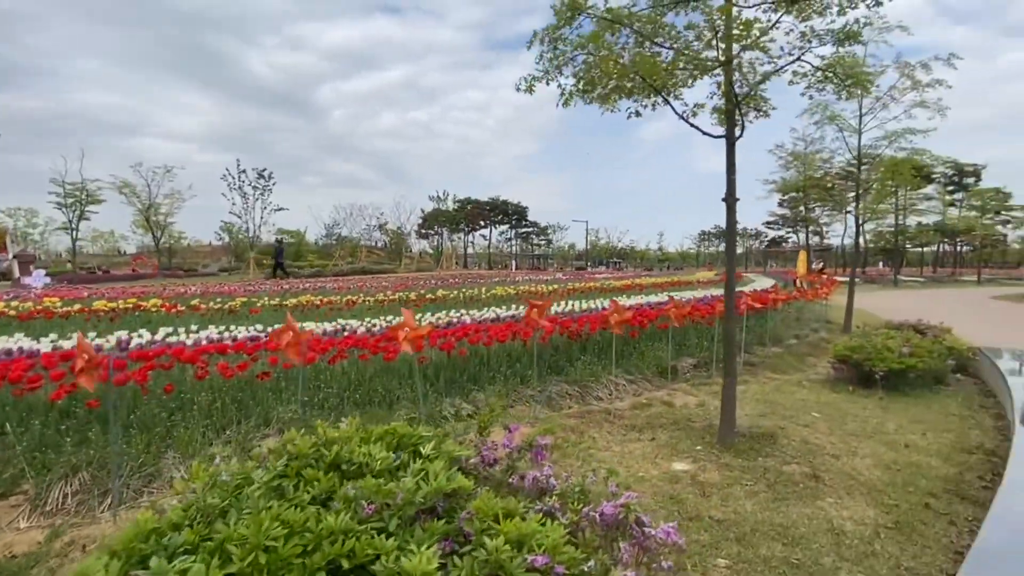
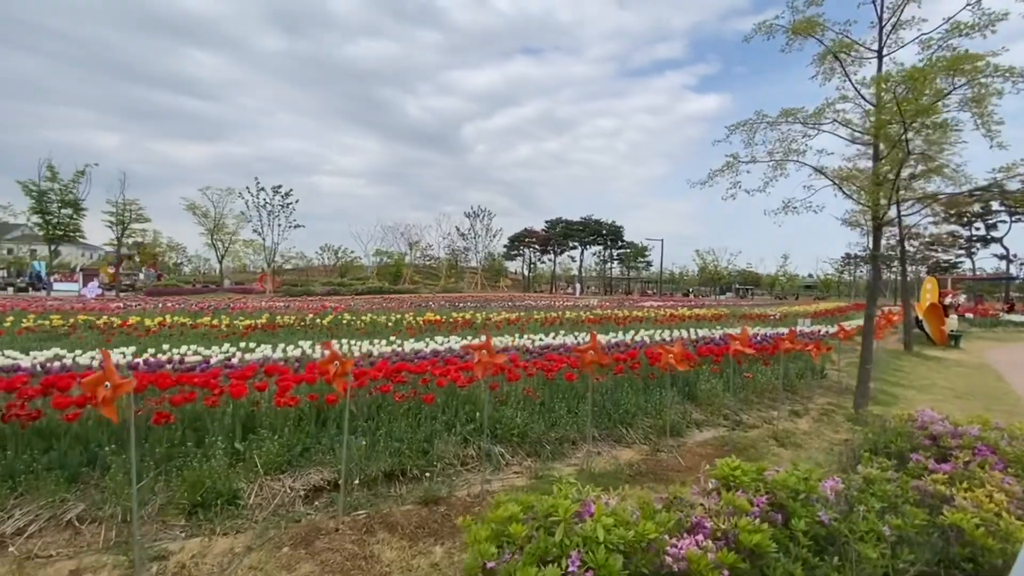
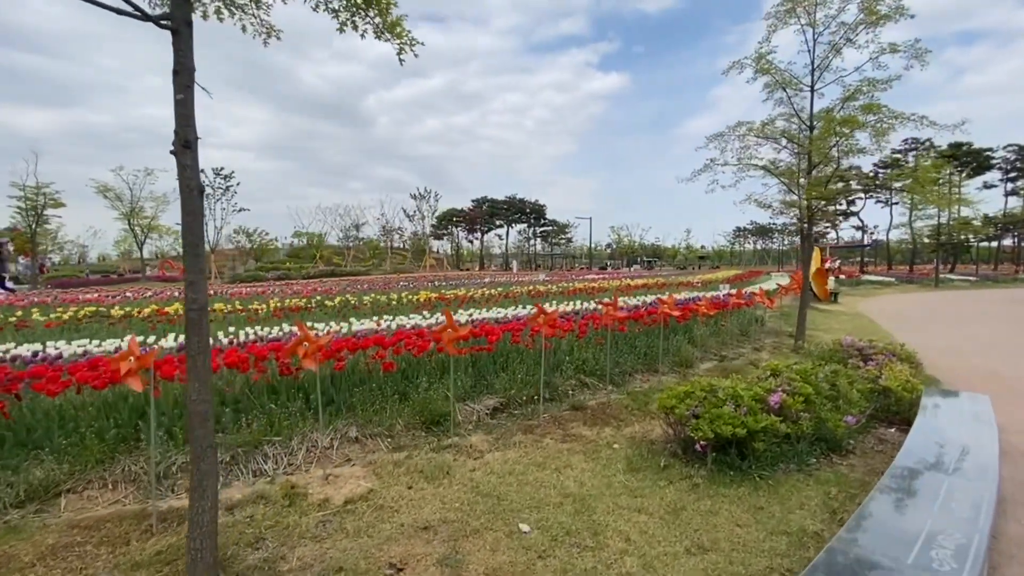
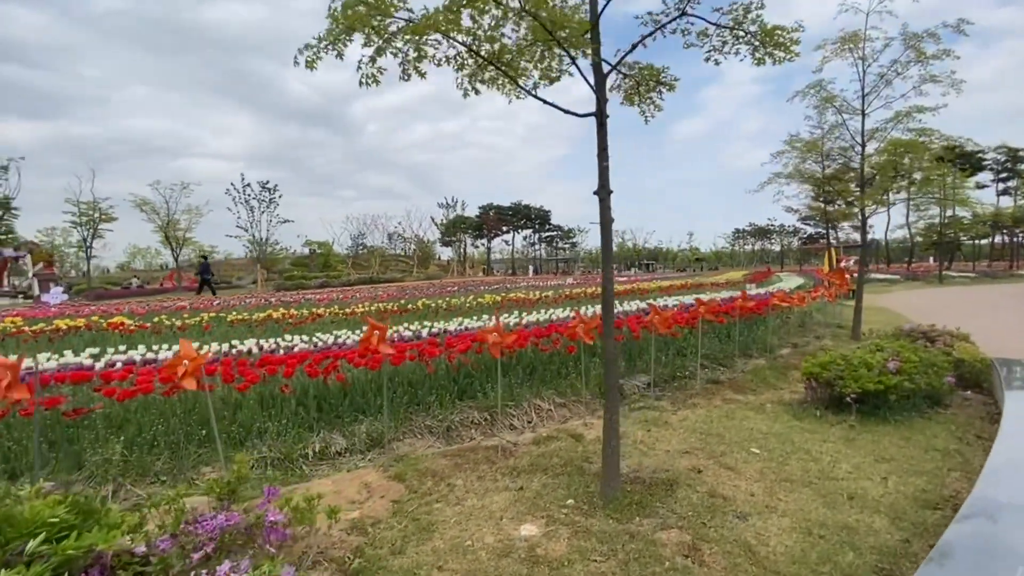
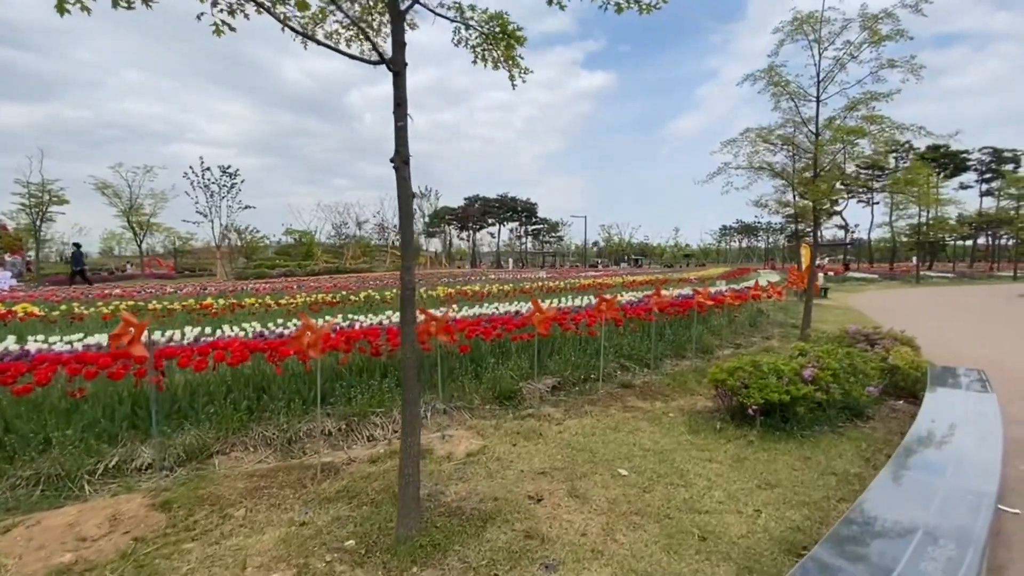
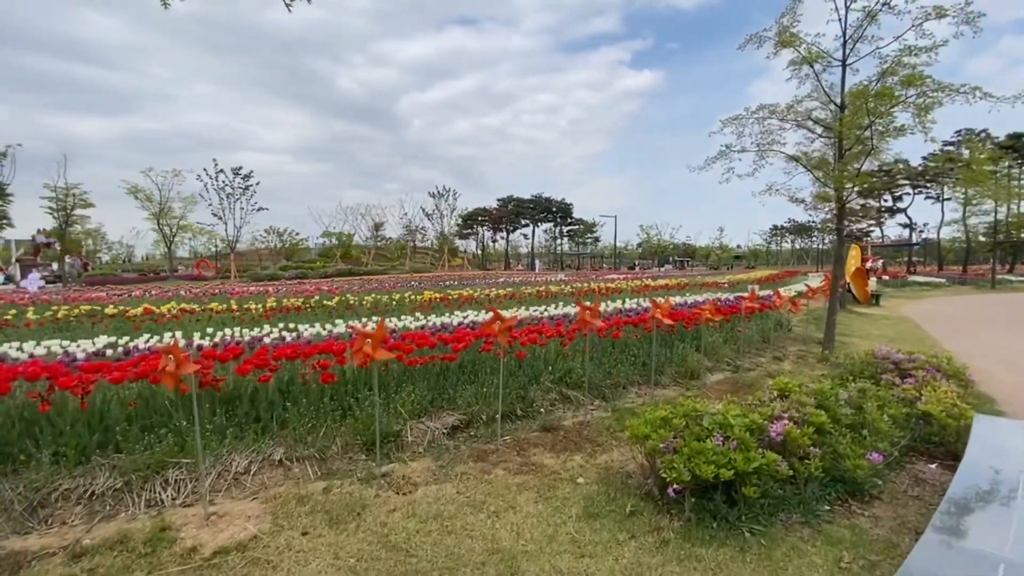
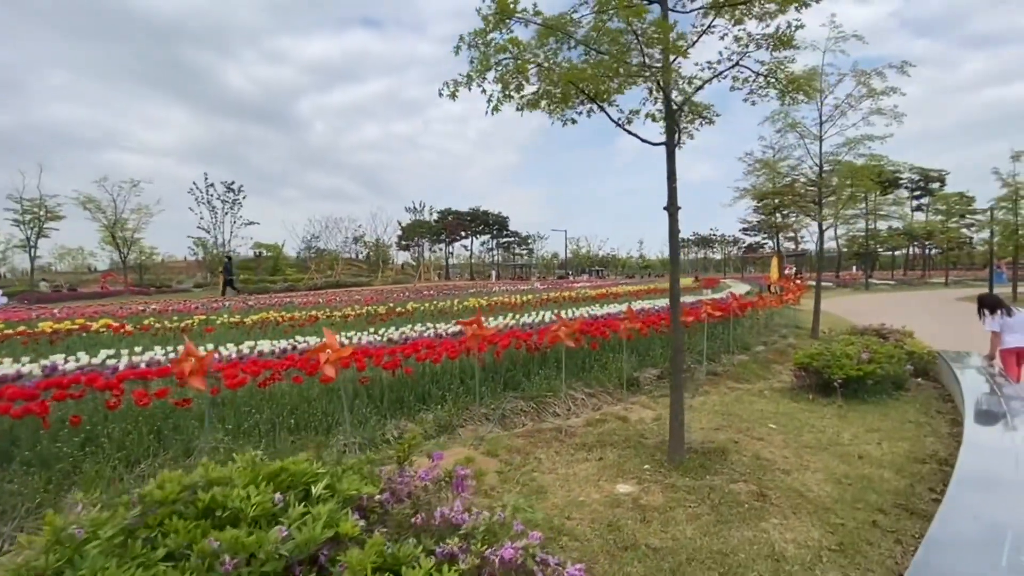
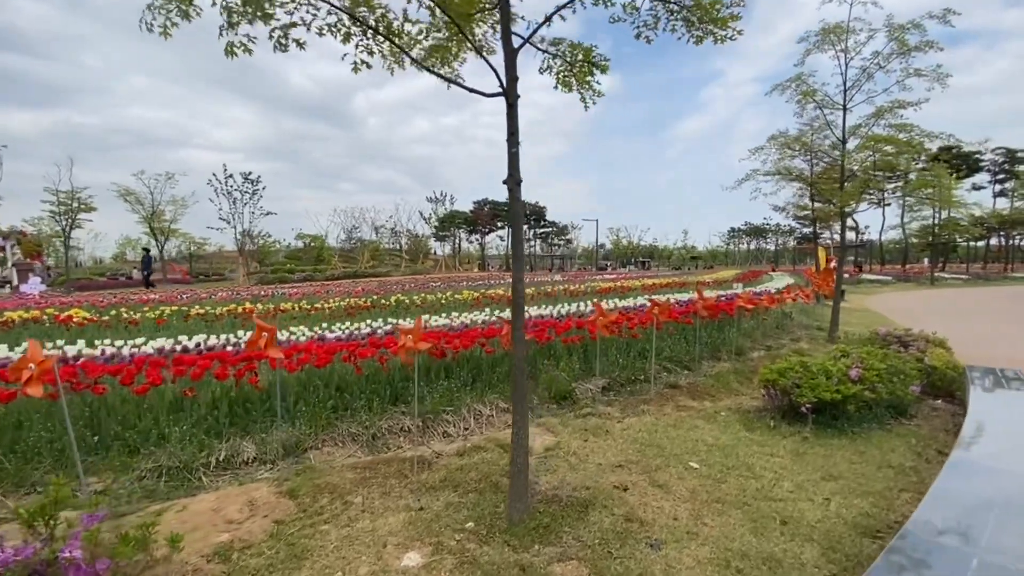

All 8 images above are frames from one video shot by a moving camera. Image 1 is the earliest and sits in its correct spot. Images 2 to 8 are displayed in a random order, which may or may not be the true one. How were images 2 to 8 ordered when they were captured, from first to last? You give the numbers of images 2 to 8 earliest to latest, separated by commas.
7, 4, 8, 5, 3, 6, 2
